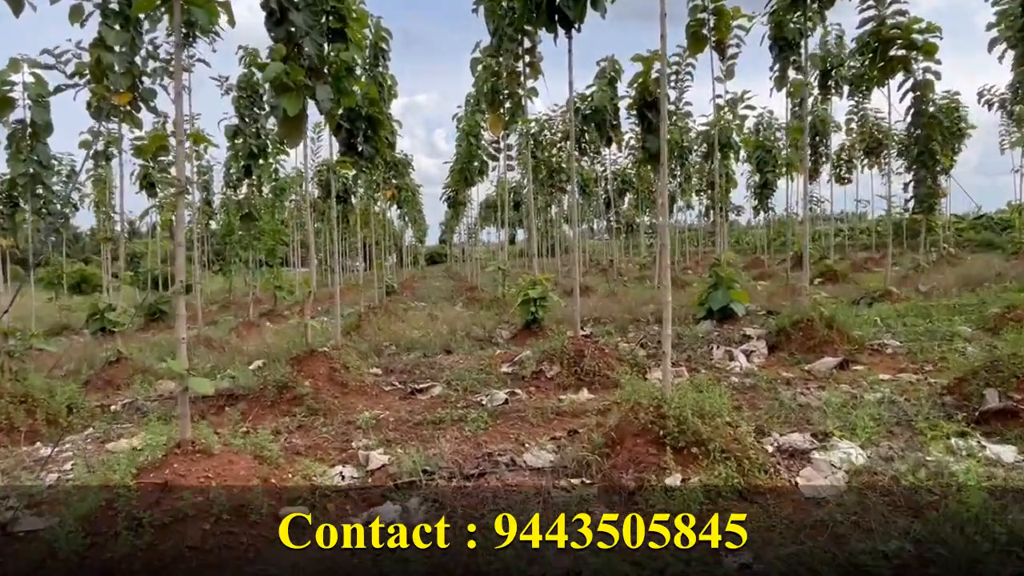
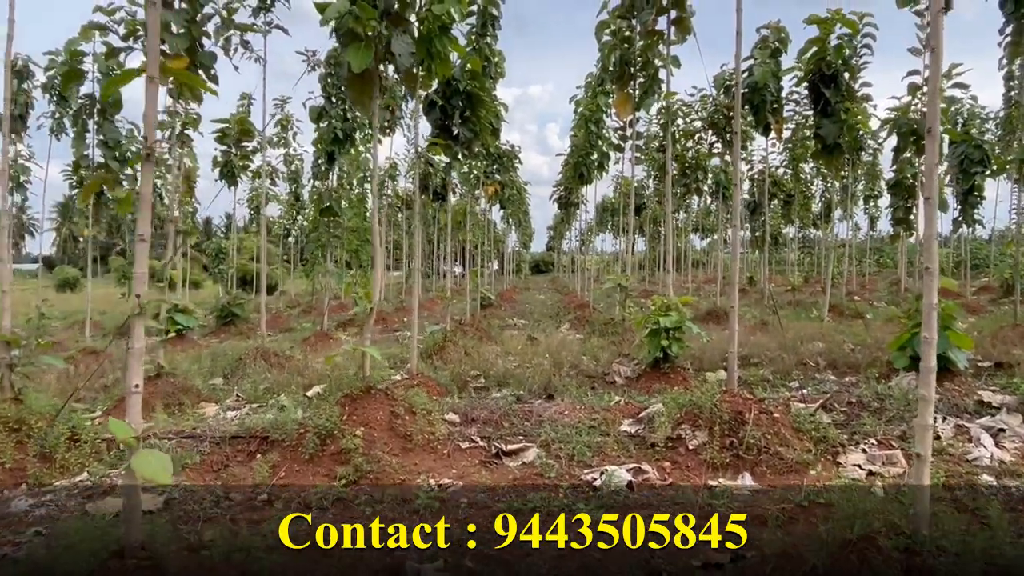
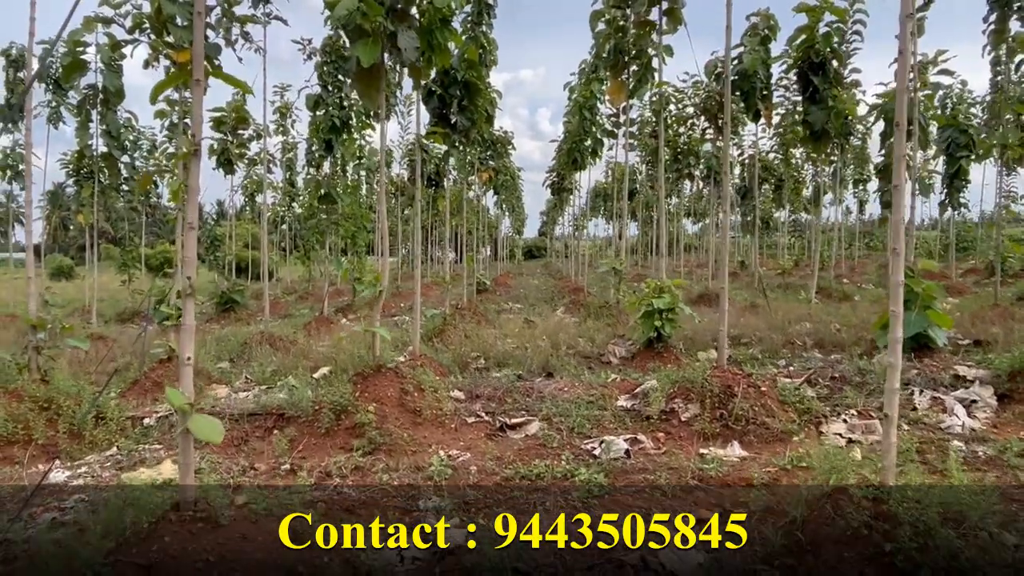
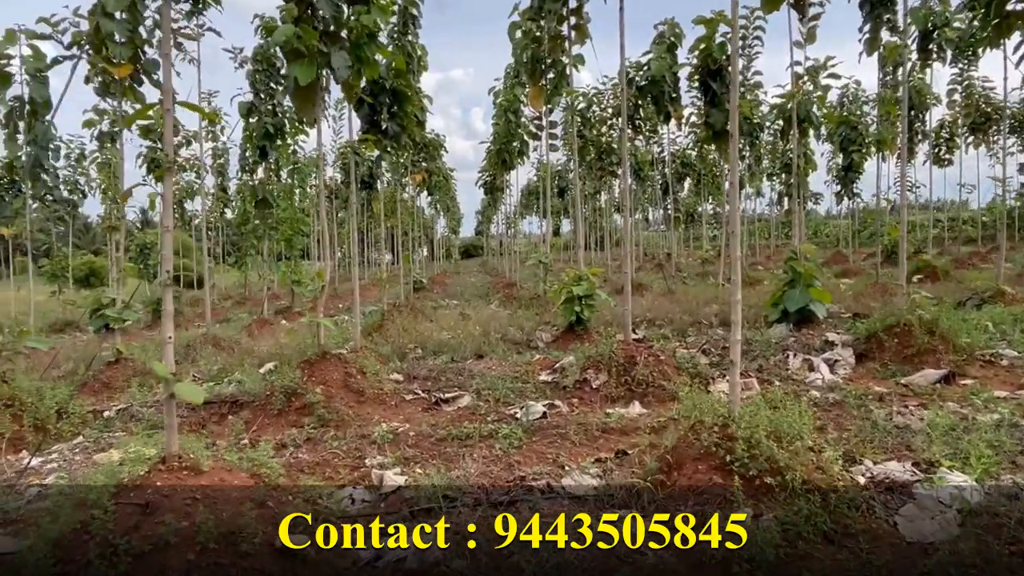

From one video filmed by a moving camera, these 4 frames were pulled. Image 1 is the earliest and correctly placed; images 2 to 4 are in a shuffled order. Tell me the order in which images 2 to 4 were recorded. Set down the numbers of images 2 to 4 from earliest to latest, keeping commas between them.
4, 3, 2
